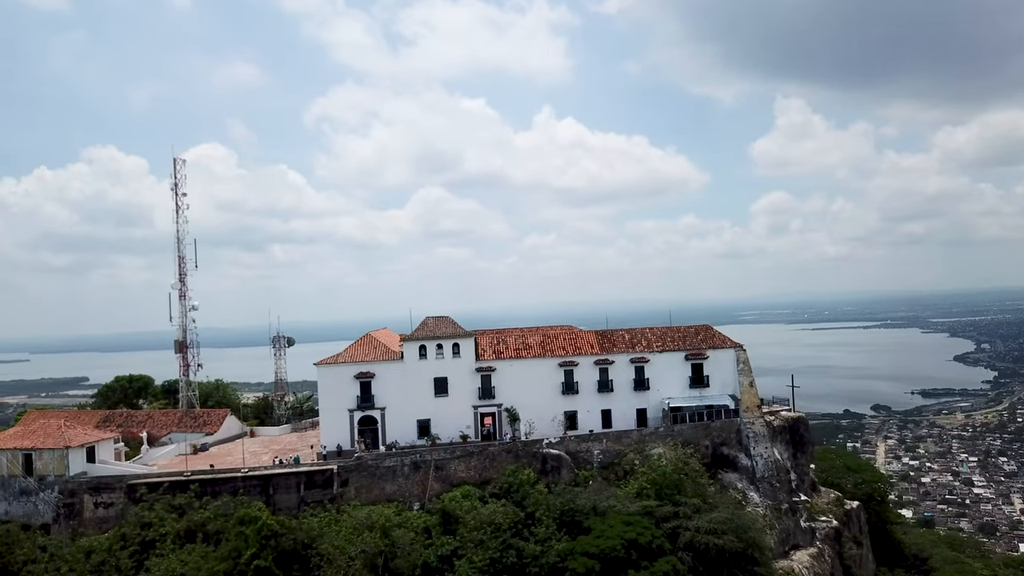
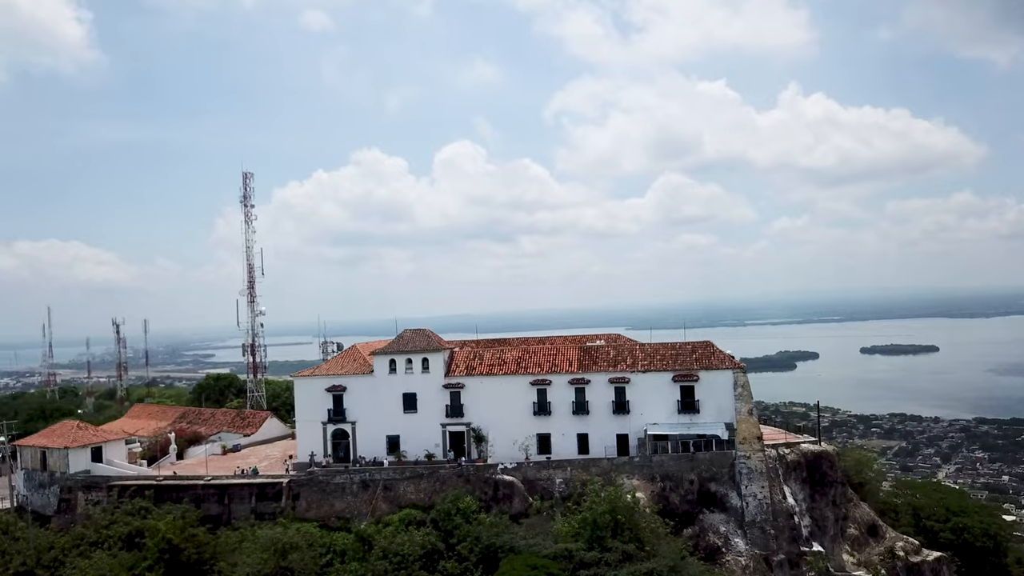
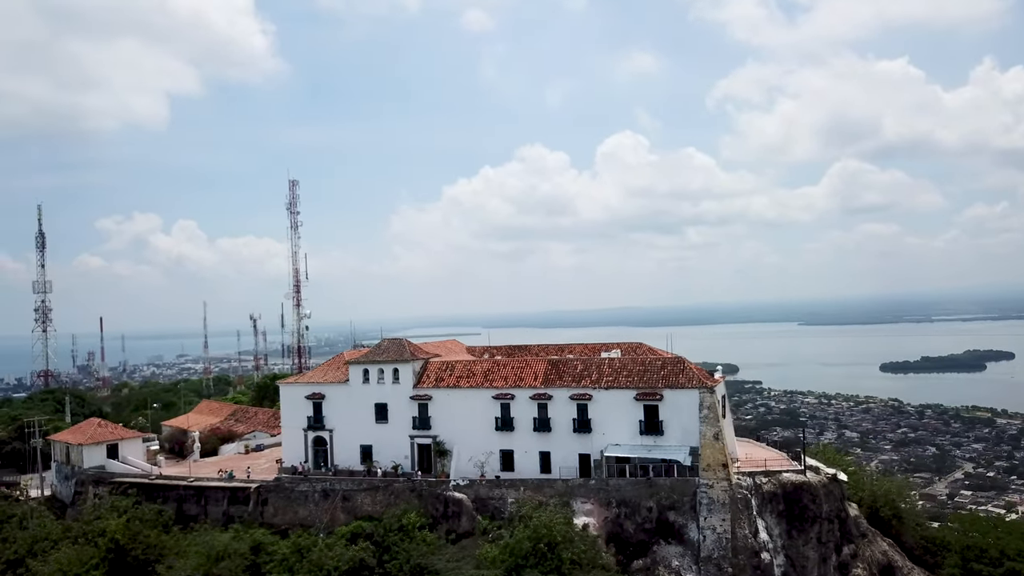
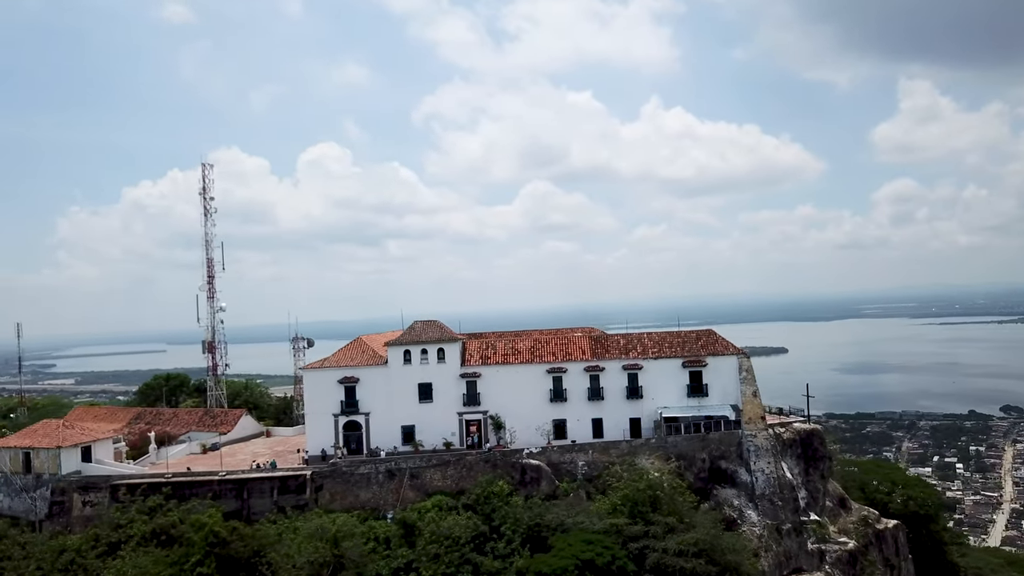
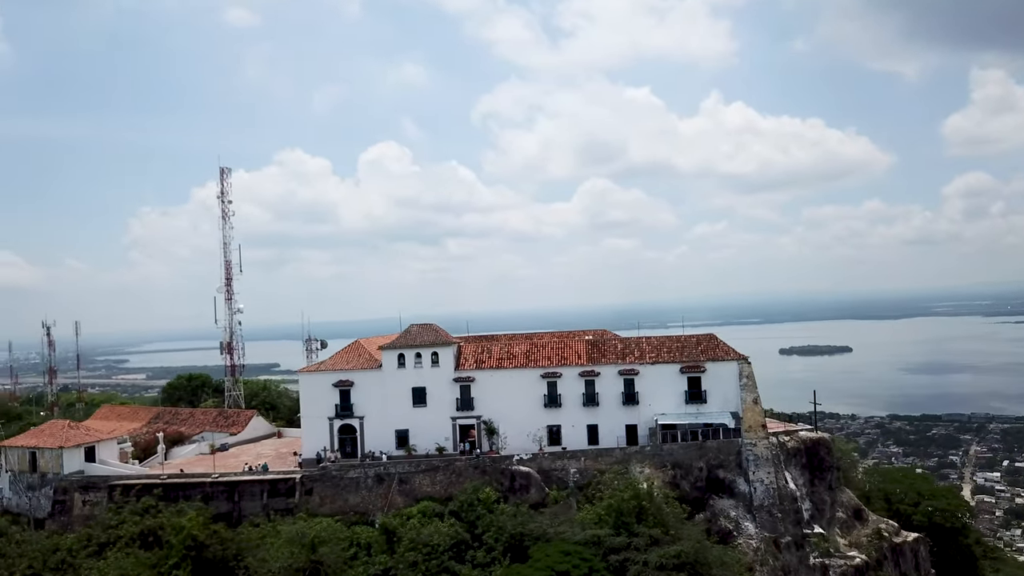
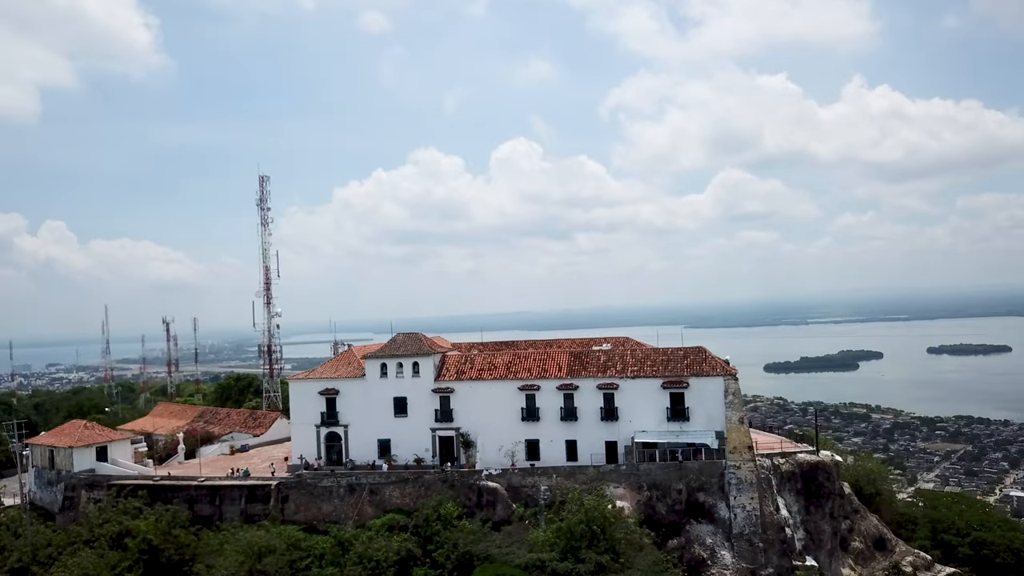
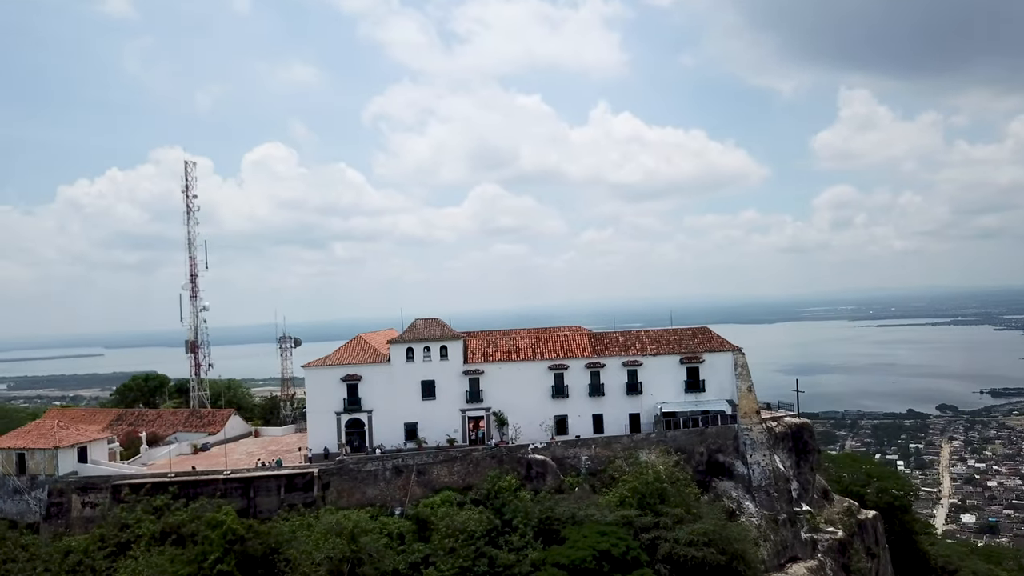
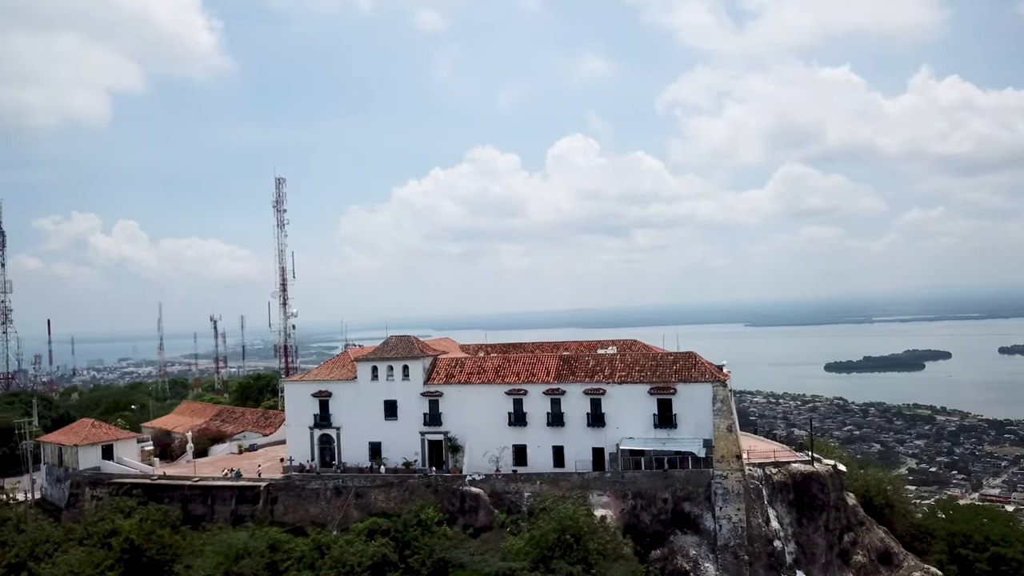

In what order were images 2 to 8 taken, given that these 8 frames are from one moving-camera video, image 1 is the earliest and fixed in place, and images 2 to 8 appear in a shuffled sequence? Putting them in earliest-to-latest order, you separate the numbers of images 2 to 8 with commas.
7, 4, 5, 2, 6, 8, 3
